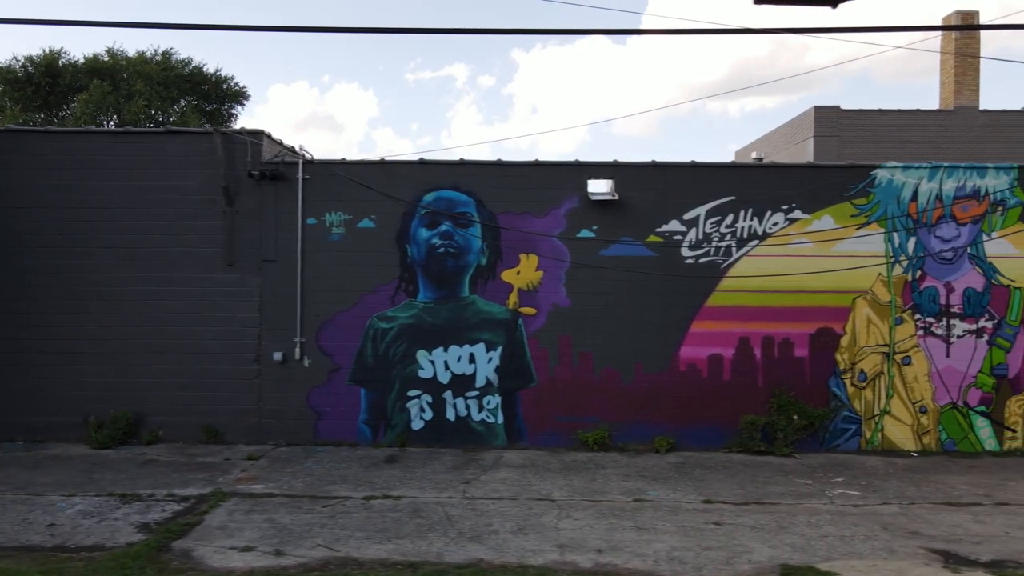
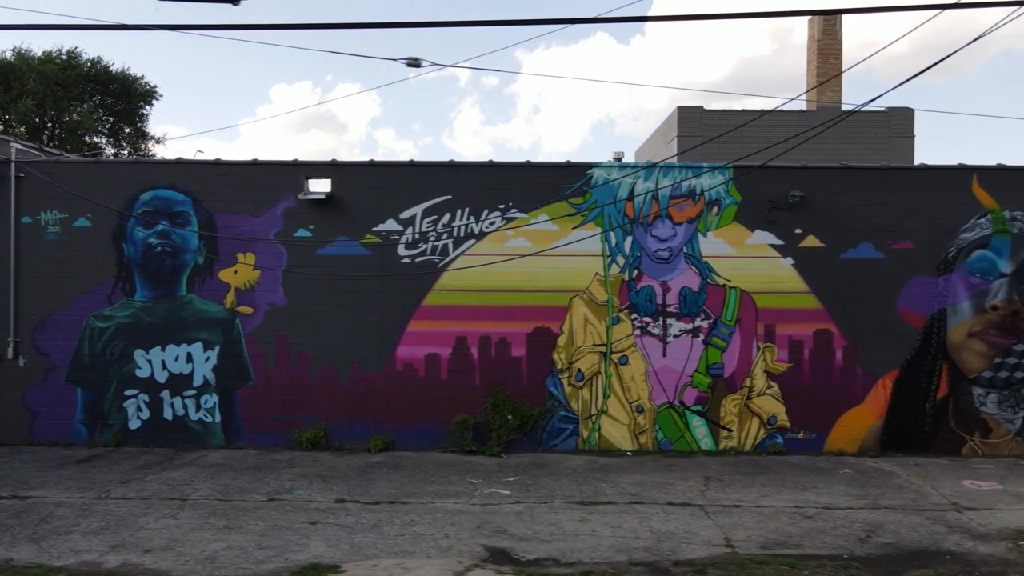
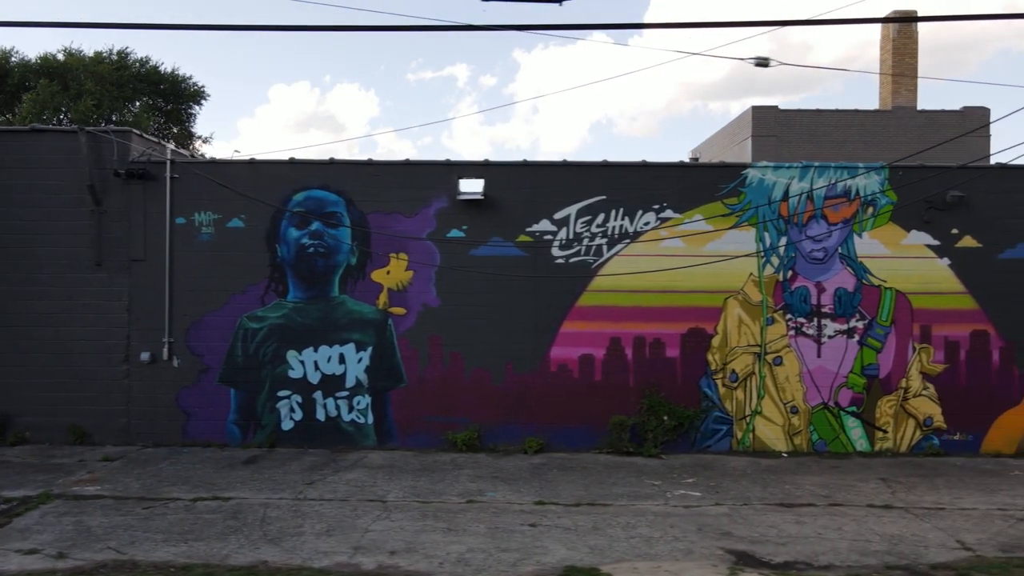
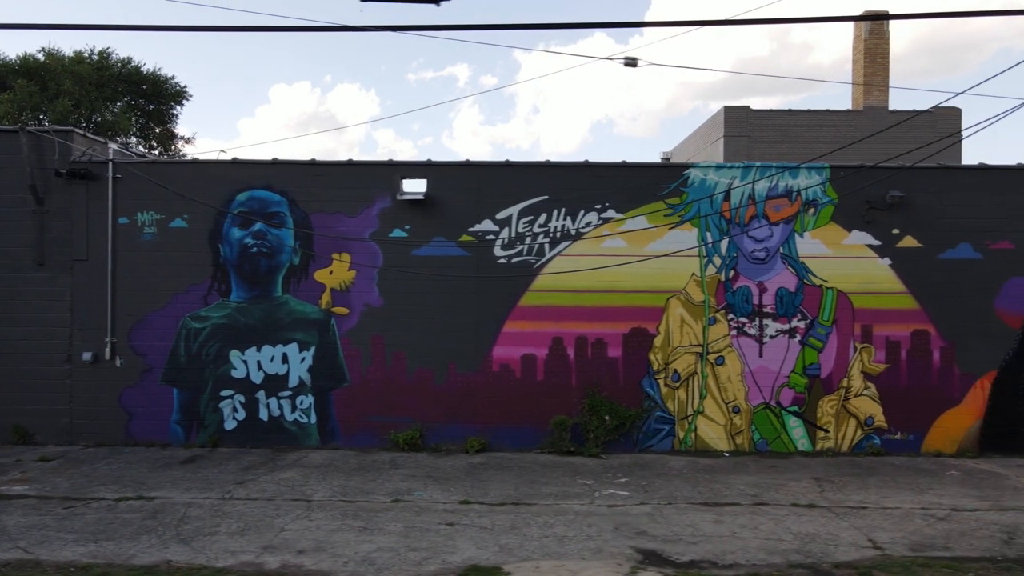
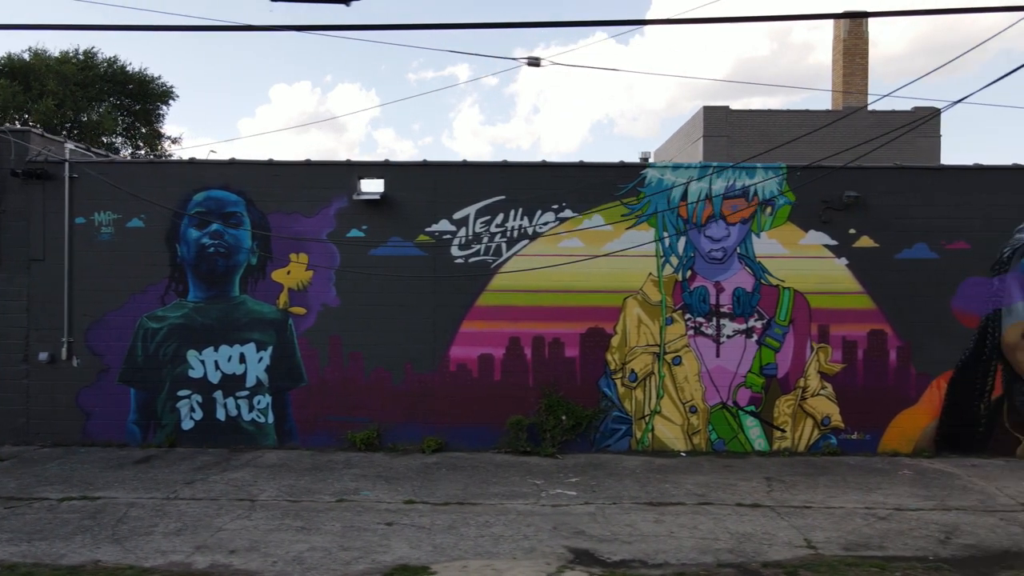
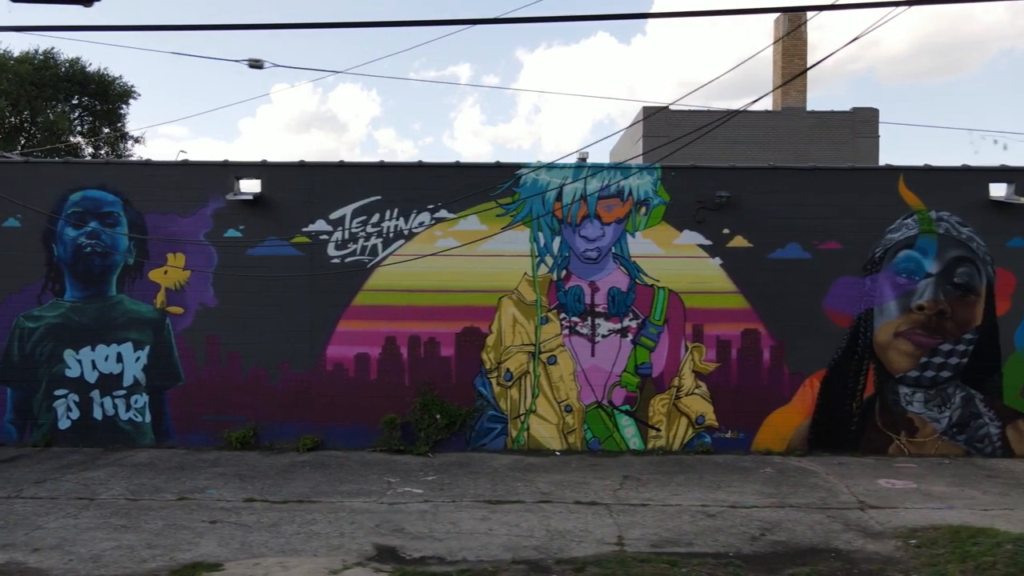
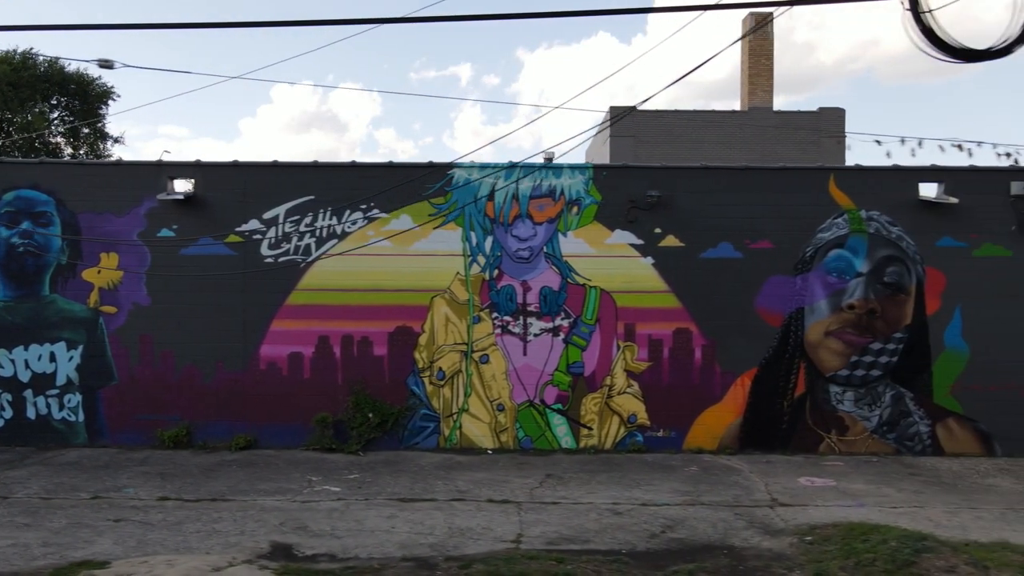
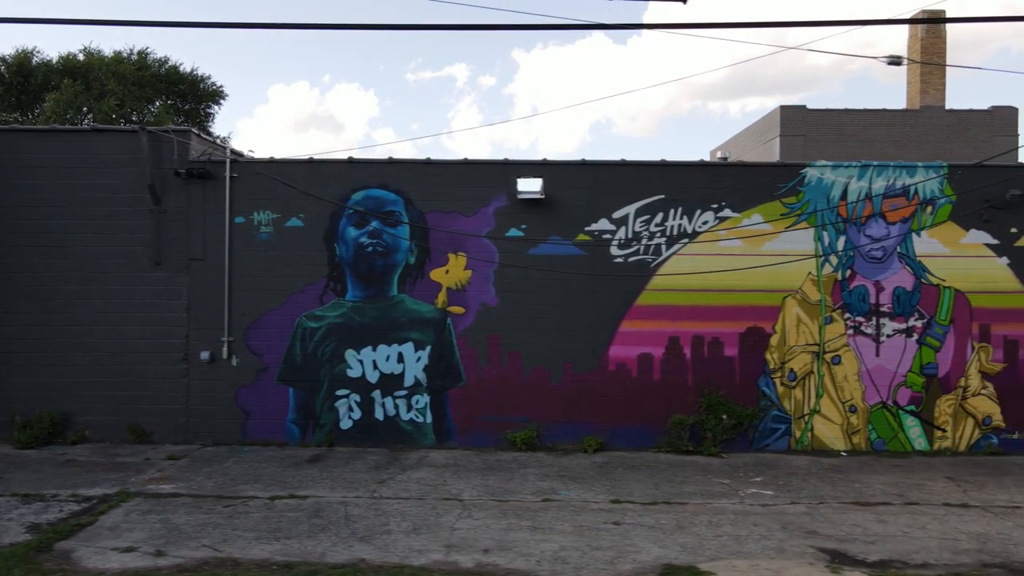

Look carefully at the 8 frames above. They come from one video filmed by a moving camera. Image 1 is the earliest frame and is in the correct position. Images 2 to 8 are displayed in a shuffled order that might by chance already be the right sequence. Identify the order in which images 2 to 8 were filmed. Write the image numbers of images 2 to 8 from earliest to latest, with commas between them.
8, 3, 4, 5, 2, 6, 7
